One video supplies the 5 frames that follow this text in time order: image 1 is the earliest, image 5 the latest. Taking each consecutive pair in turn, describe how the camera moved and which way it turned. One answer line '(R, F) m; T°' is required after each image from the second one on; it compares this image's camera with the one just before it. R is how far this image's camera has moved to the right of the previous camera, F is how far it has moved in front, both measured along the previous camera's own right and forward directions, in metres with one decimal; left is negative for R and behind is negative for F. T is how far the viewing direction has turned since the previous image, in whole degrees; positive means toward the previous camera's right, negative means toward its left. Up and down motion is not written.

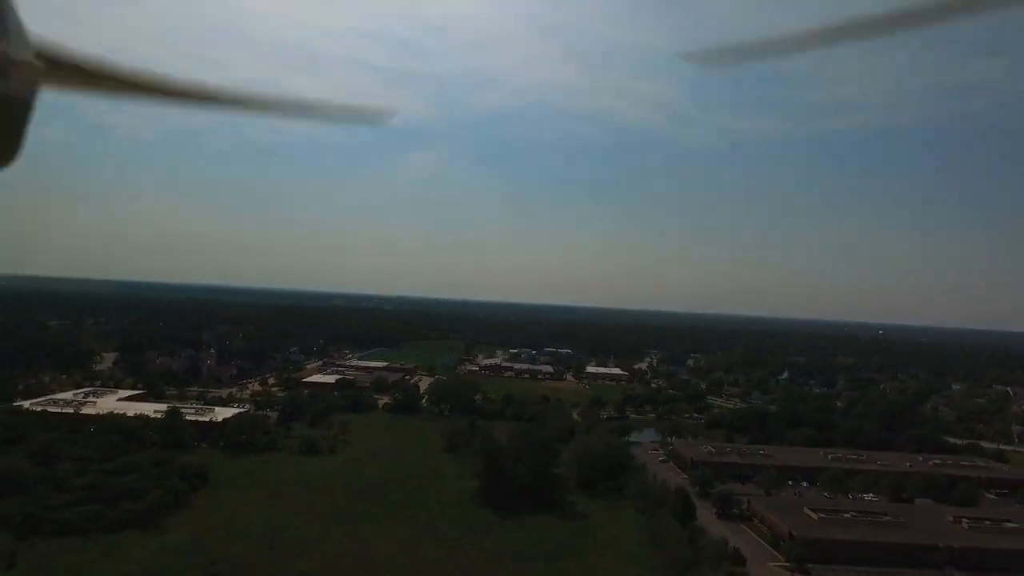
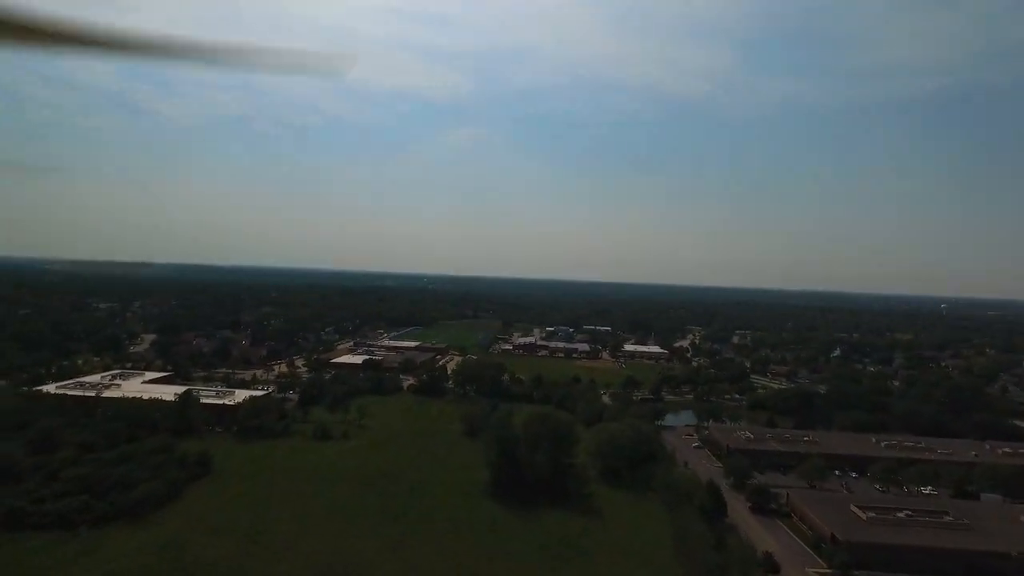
(+0.7, +1.1) m; -4°
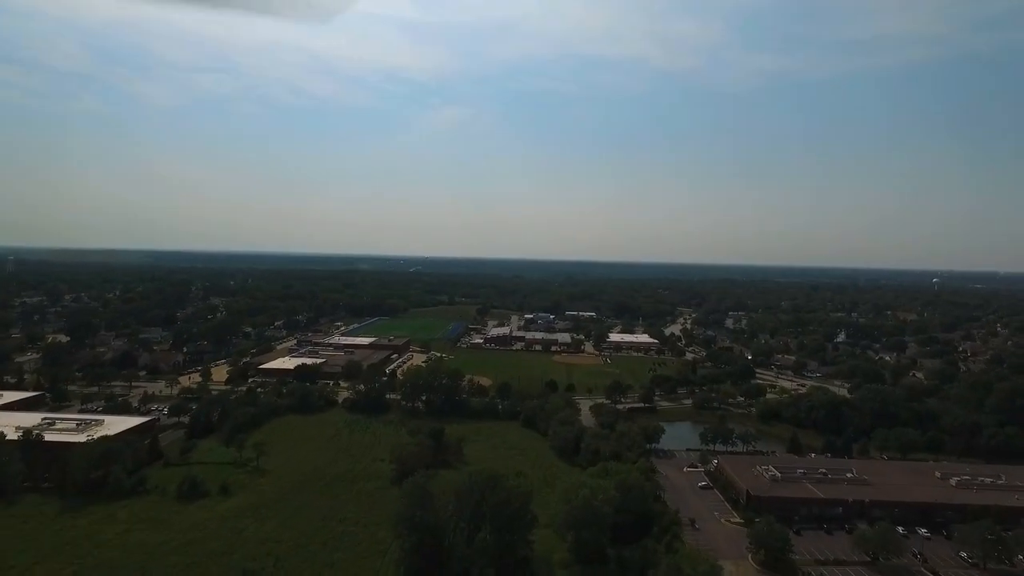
(+1.0, +4.7) m; +1°
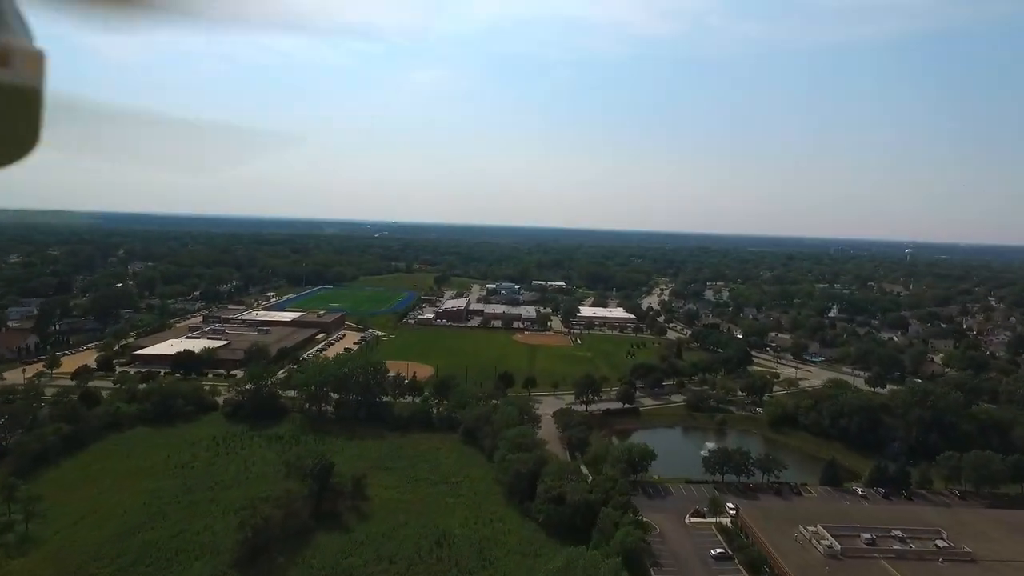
(+0.7, +5.0) m; +3°
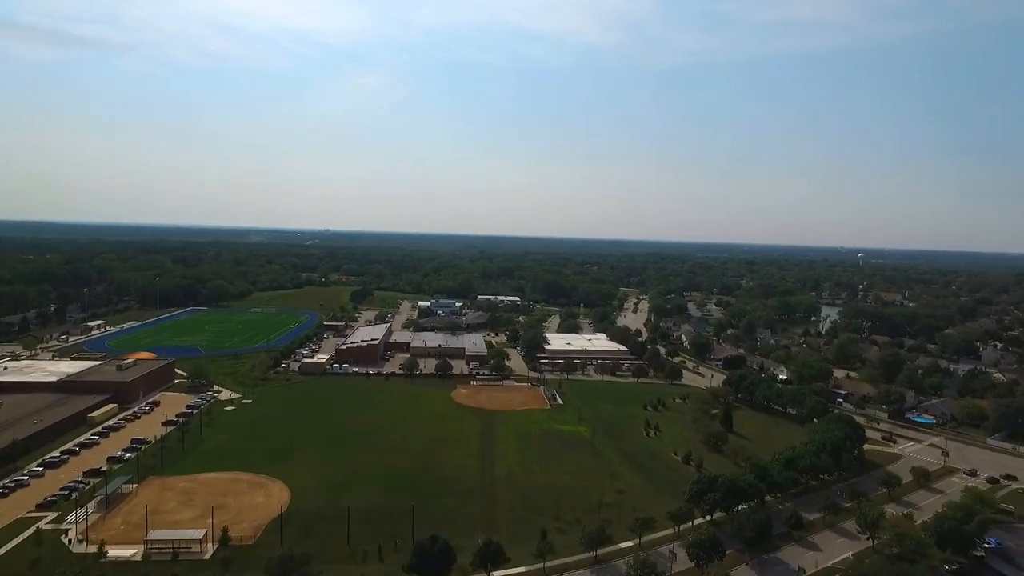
(+0.1, +10.1) m; +5°
